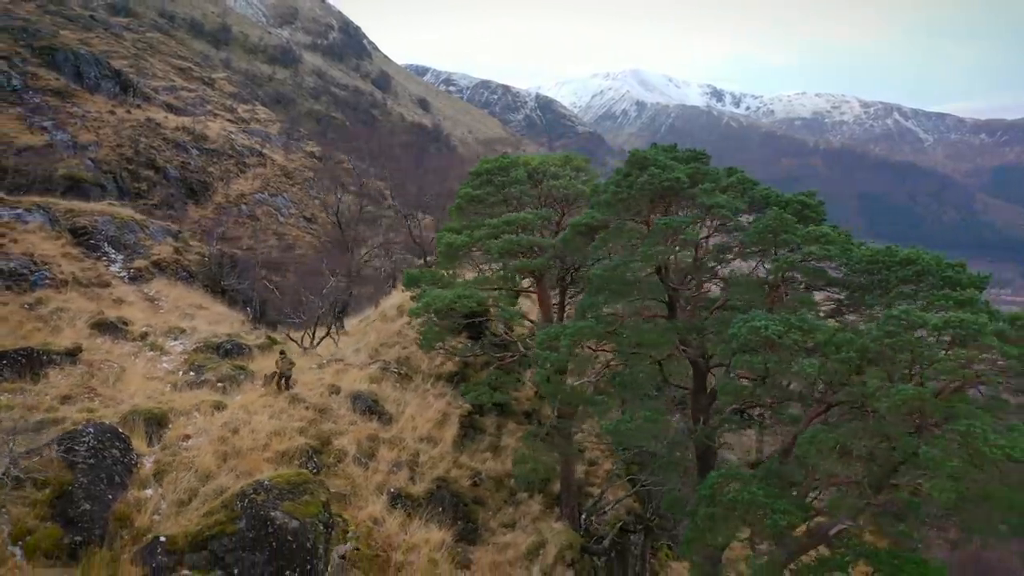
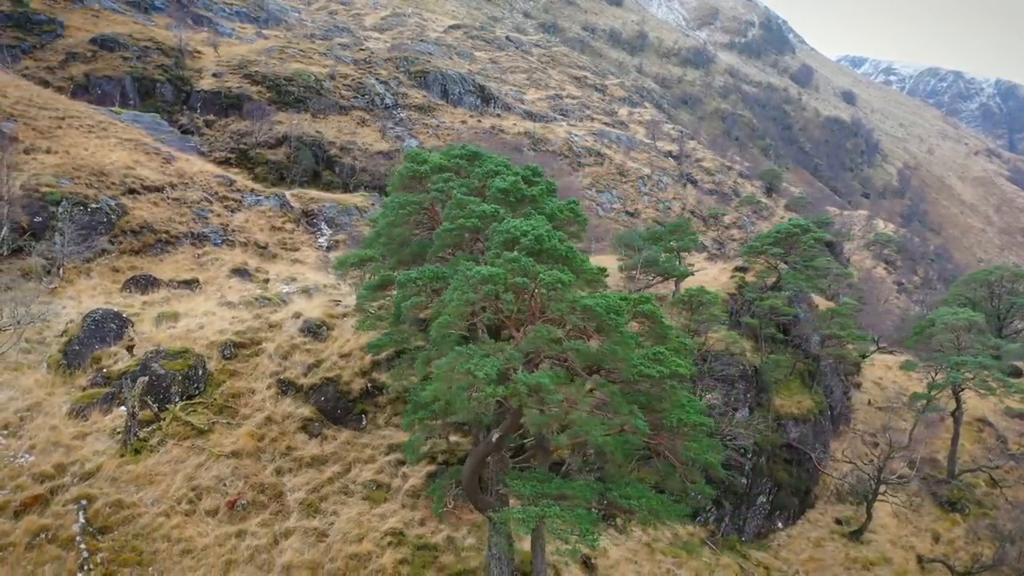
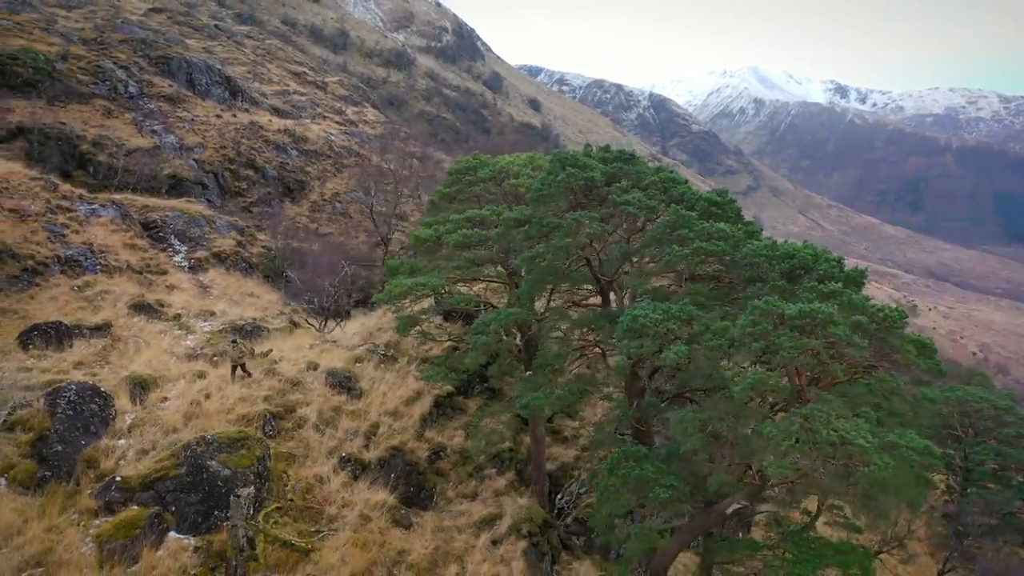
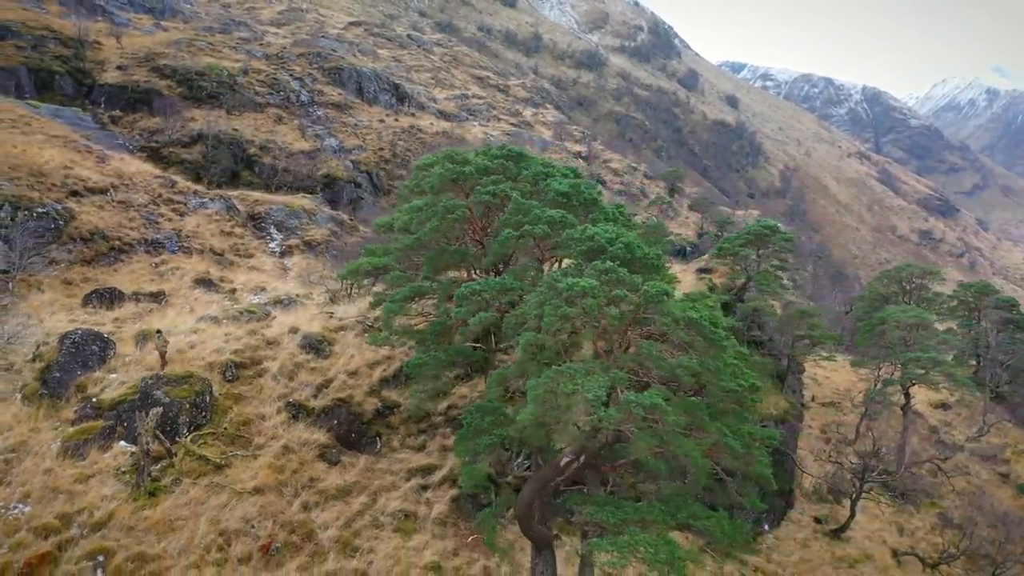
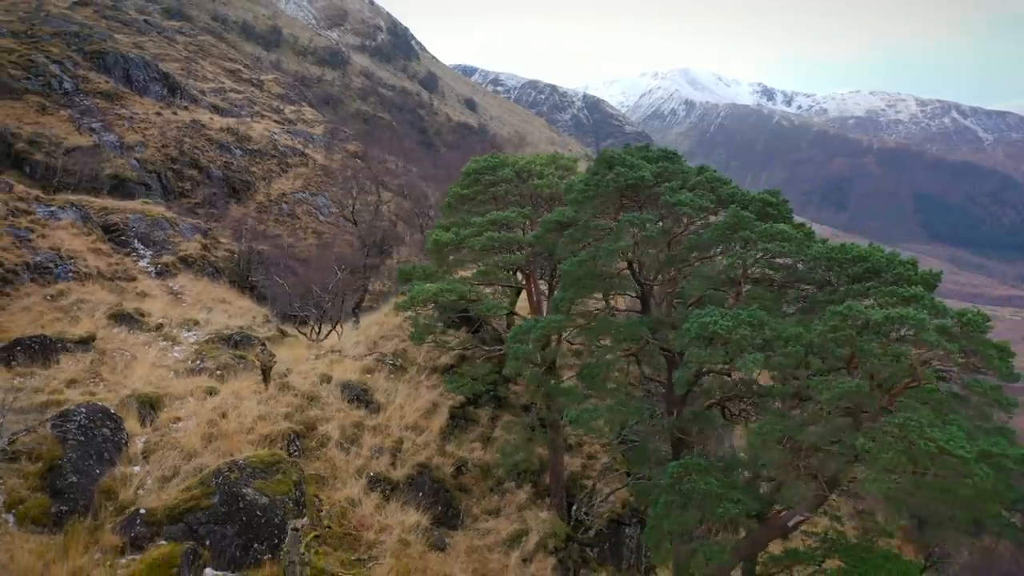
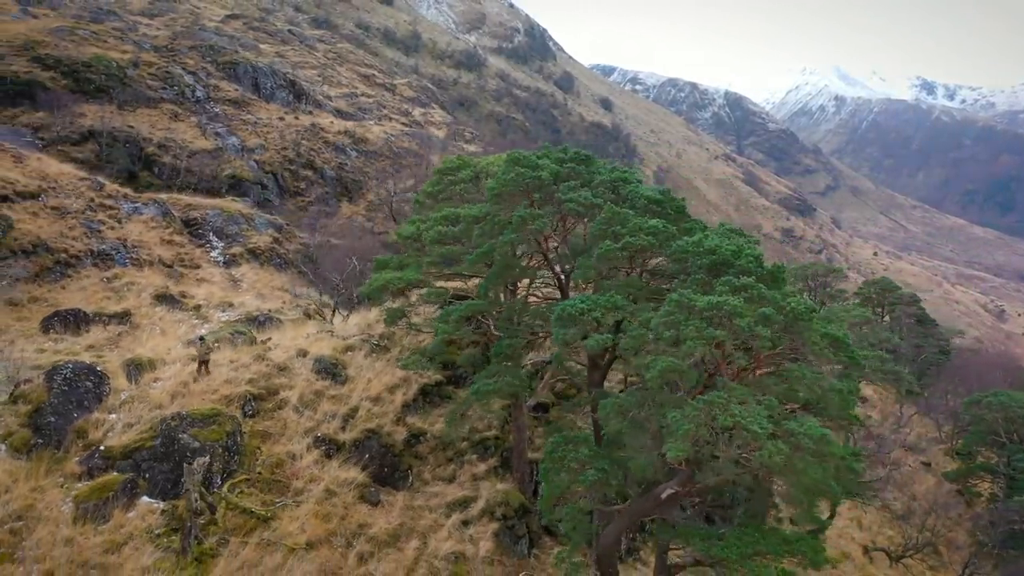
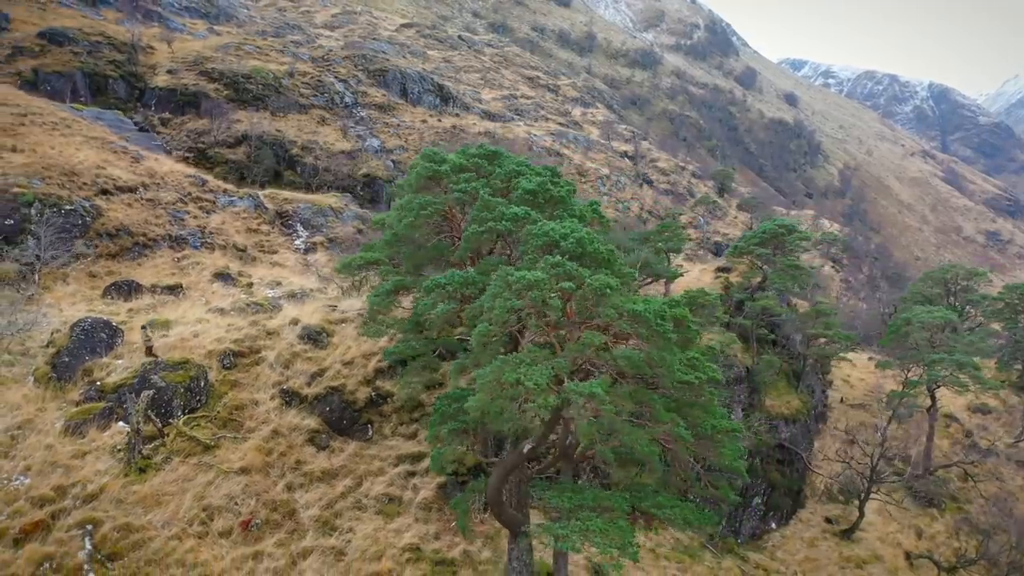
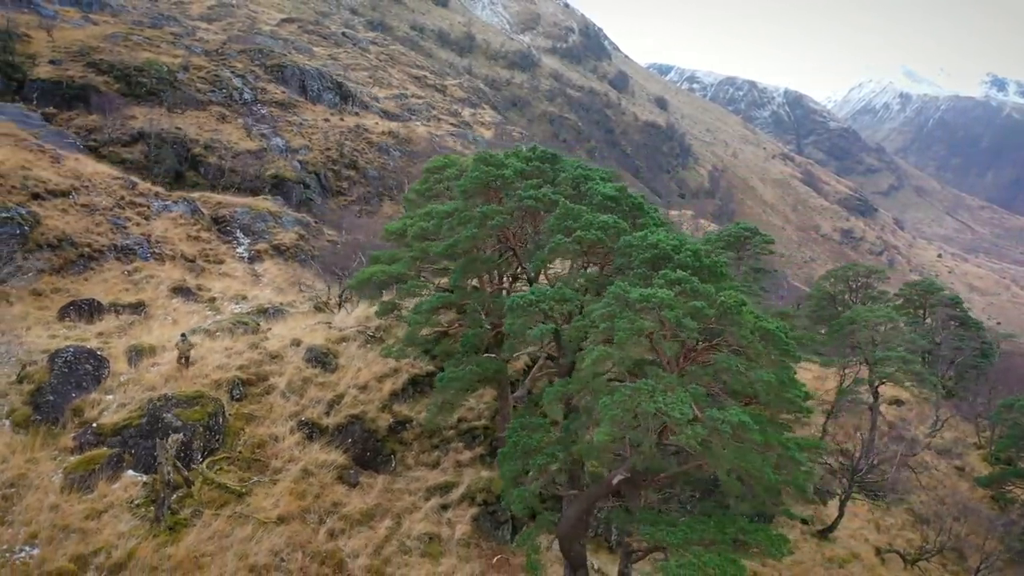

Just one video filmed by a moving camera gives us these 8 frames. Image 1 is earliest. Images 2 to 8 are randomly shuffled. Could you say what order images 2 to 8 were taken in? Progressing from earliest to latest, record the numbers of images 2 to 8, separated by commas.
5, 3, 6, 8, 4, 7, 2
